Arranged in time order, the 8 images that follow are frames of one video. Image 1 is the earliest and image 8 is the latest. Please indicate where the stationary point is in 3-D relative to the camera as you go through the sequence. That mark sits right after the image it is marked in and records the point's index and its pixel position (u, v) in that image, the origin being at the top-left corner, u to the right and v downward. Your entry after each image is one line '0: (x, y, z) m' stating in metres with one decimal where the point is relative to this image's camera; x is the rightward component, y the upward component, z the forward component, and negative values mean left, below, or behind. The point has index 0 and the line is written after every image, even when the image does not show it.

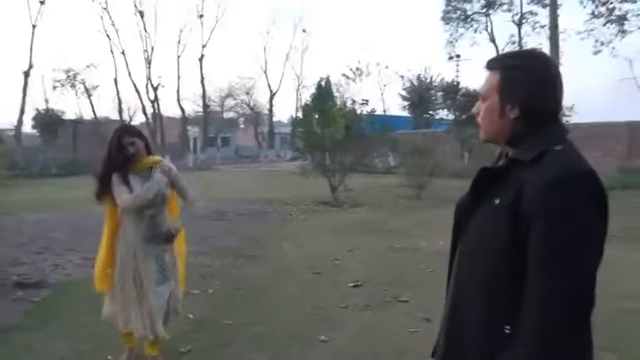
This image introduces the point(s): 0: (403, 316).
0: (+1.2, -1.9, +7.1) m
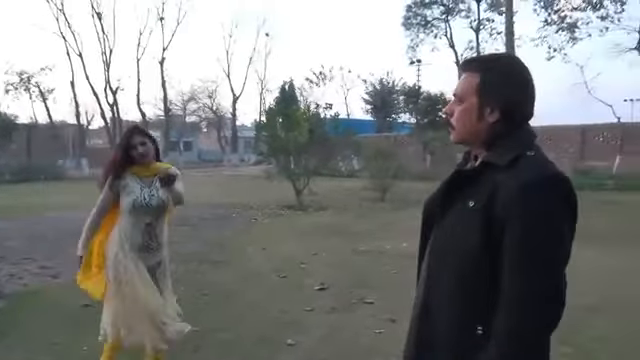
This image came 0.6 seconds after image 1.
0: (+0.7, -2.0, +7.2) m
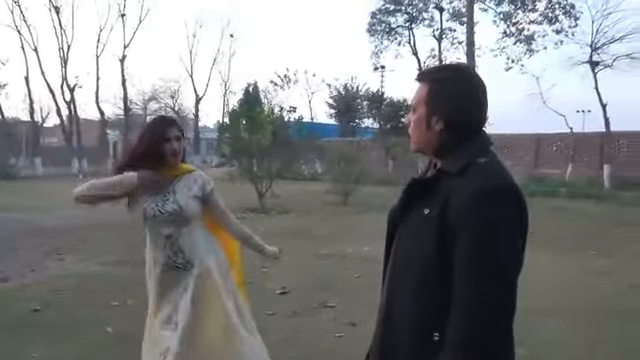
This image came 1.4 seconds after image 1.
0: (+0.1, -2.0, +7.2) m
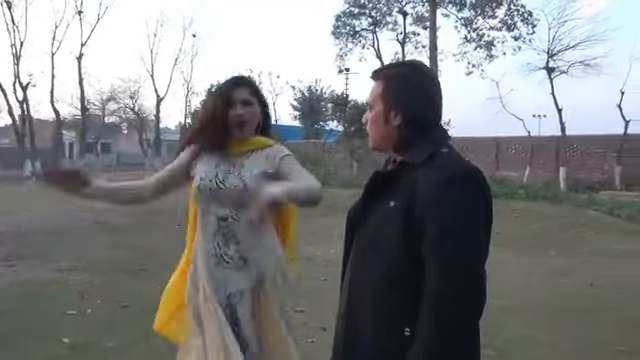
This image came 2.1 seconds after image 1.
0: (-0.3, -2.0, +7.0) m
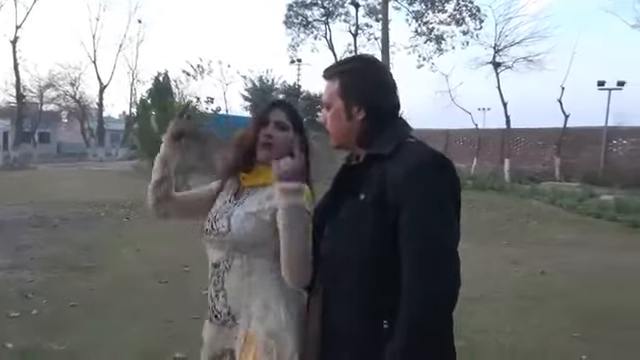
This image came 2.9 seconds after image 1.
0: (-0.8, -1.9, +6.8) m
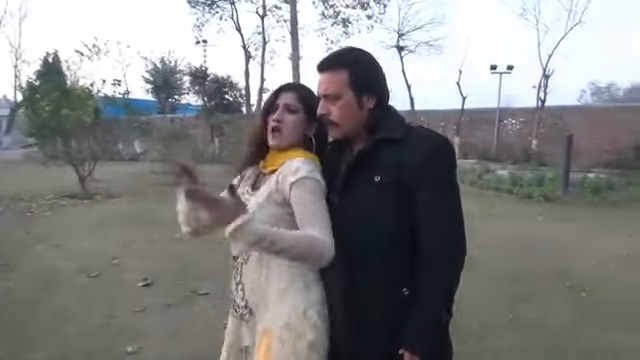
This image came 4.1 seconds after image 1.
0: (-1.5, -1.7, +6.7) m
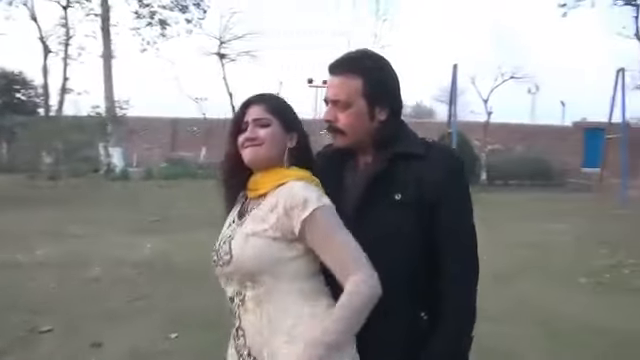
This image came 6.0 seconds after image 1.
0: (-3.0, -1.9, +5.6) m
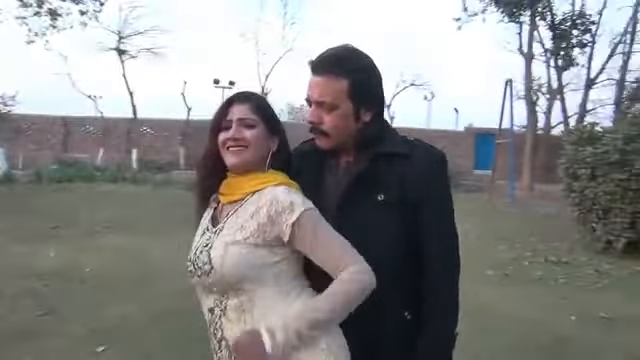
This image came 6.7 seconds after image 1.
0: (-3.6, -1.9, +4.9) m
